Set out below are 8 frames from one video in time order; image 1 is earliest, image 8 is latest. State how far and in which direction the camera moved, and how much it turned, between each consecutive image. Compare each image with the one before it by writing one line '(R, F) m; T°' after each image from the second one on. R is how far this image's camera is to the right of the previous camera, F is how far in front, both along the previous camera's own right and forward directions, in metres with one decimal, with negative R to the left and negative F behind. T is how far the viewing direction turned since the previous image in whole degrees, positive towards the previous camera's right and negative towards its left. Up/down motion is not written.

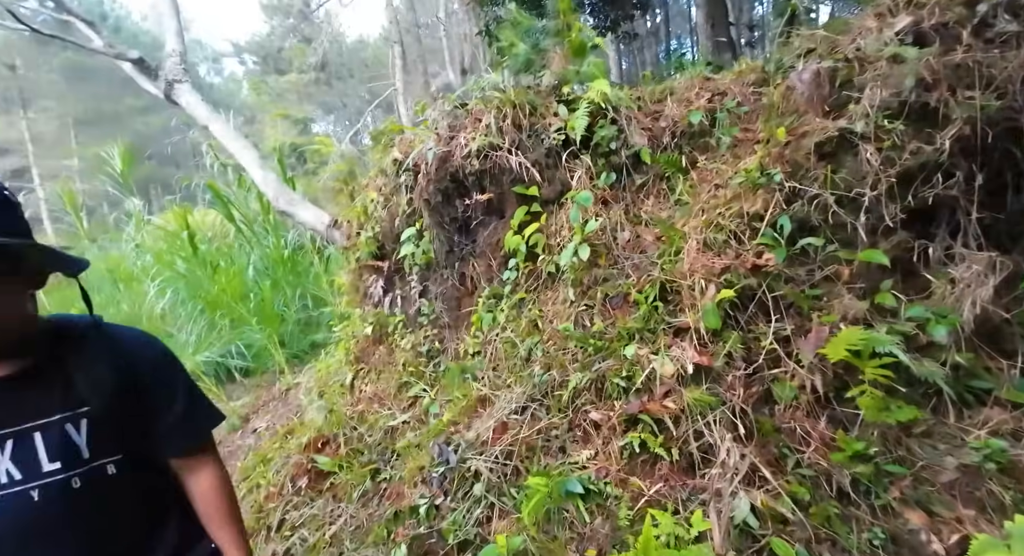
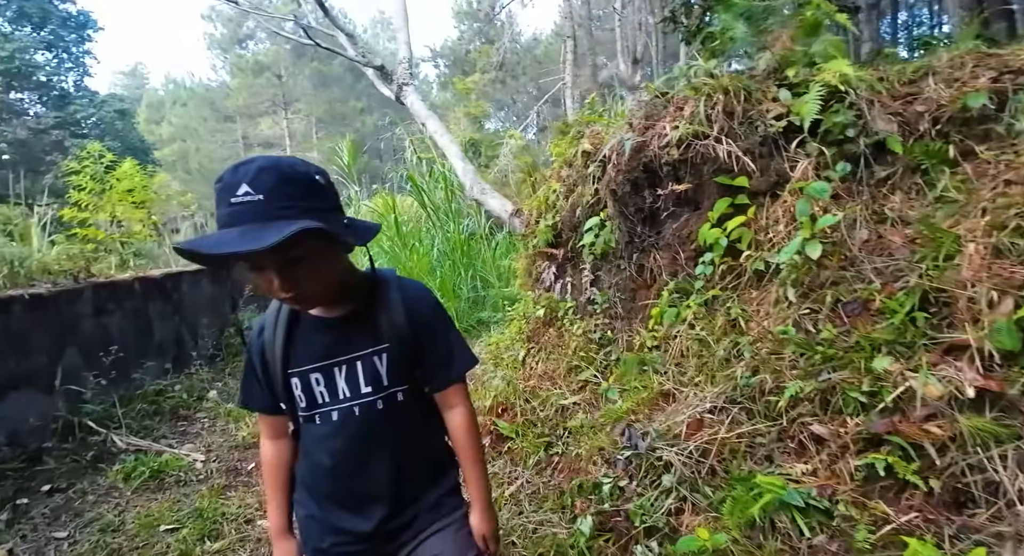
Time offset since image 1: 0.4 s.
(-0.1, 0.0) m; -15°
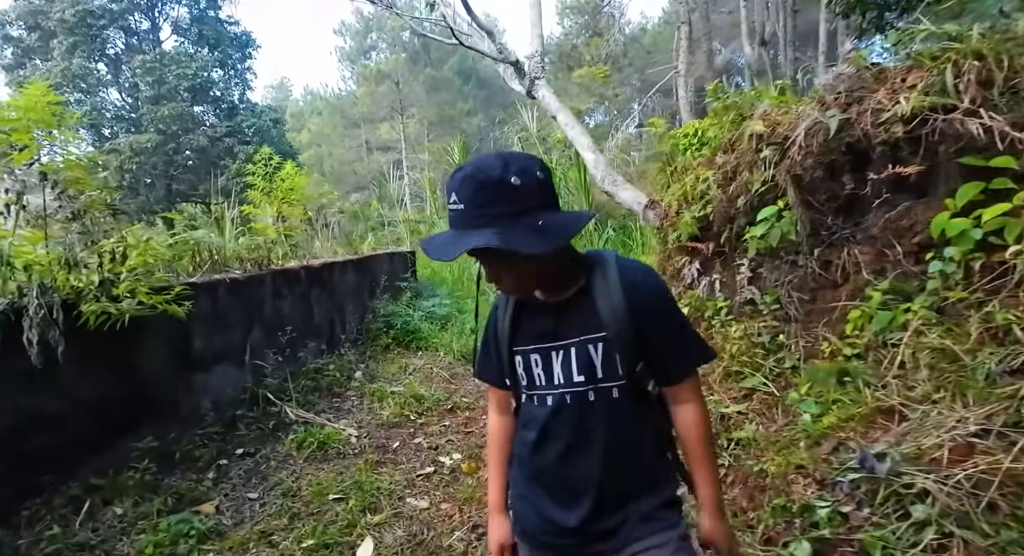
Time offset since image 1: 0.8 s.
(-0.1, 0.0) m; -10°
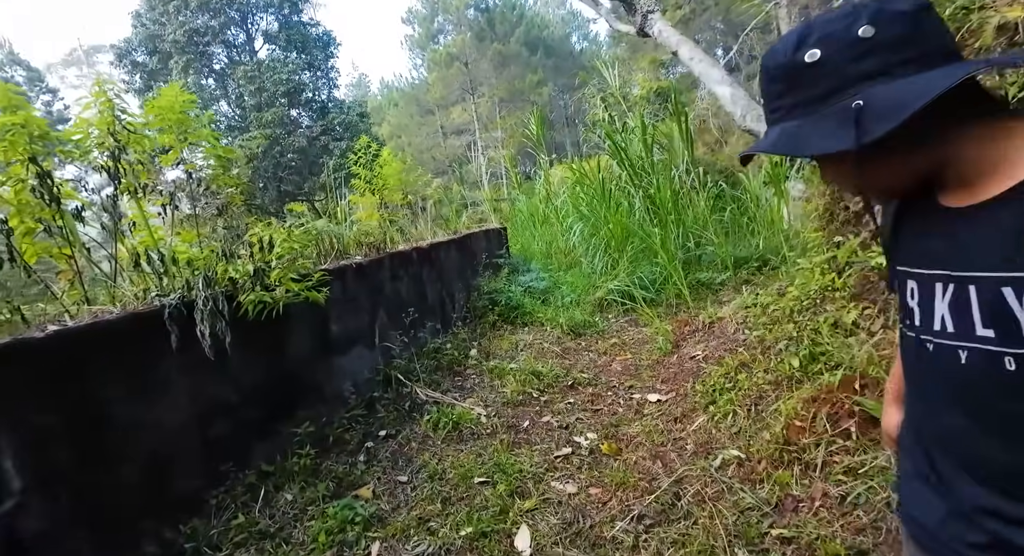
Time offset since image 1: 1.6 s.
(-0.2, +0.1) m; -8°
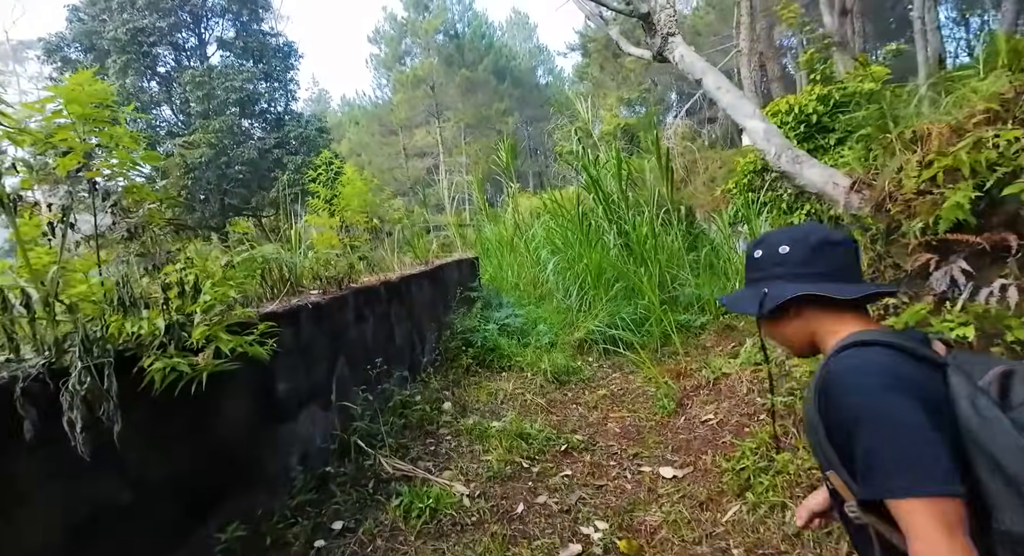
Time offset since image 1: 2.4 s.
(-0.2, +0.6) m; +5°
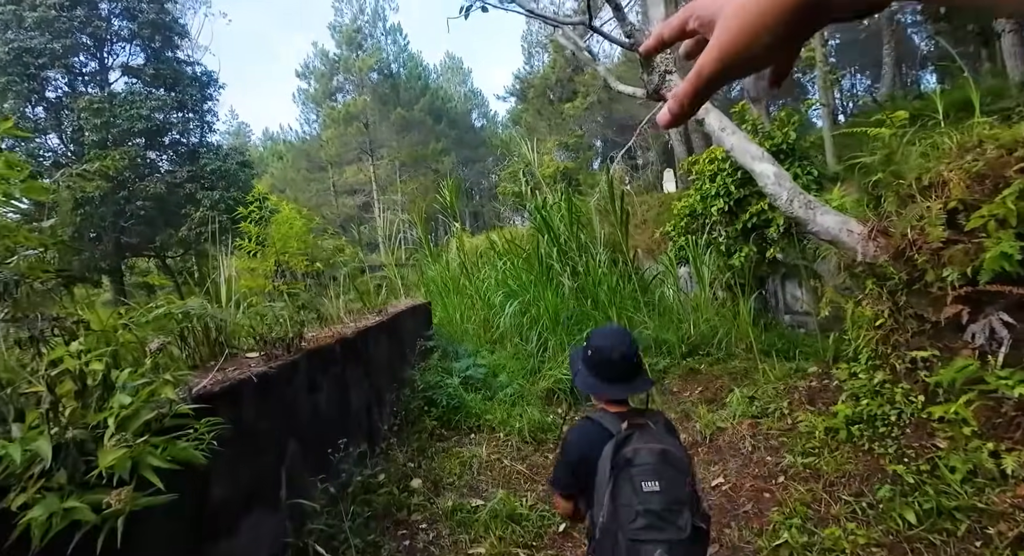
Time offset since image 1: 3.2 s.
(-0.3, +0.4) m; +7°
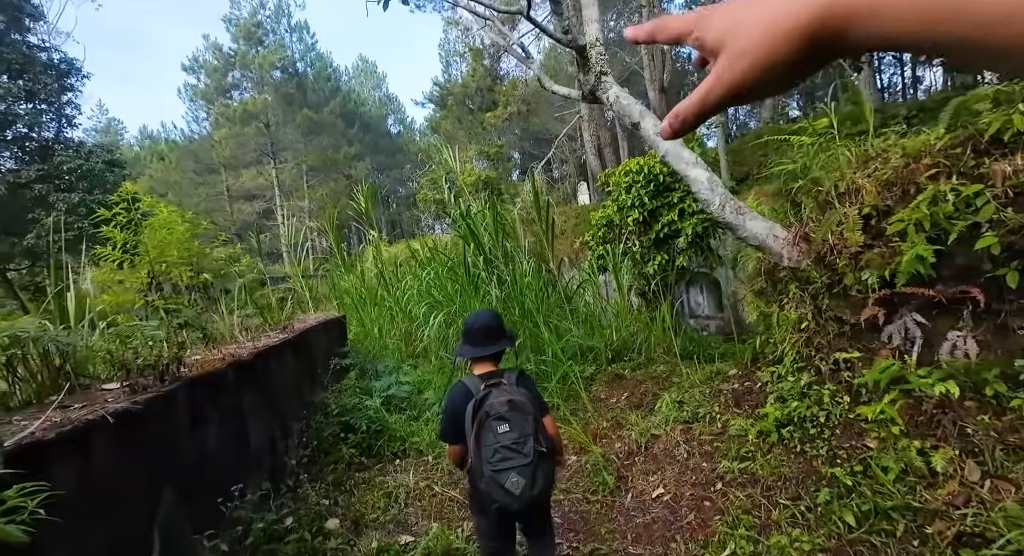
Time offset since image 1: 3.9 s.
(0.0, +0.2) m; +8°
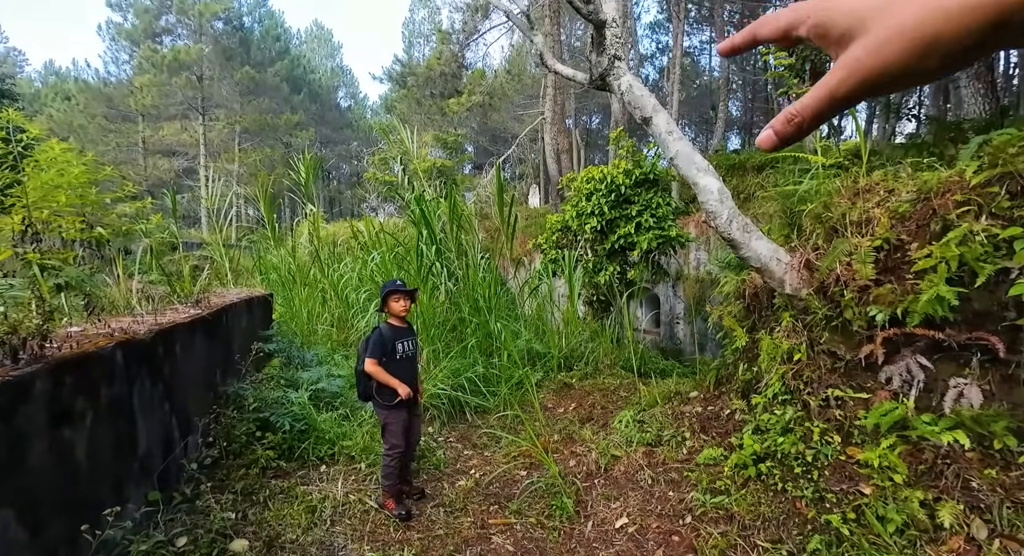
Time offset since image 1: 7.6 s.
(-0.2, +0.4) m; +6°
